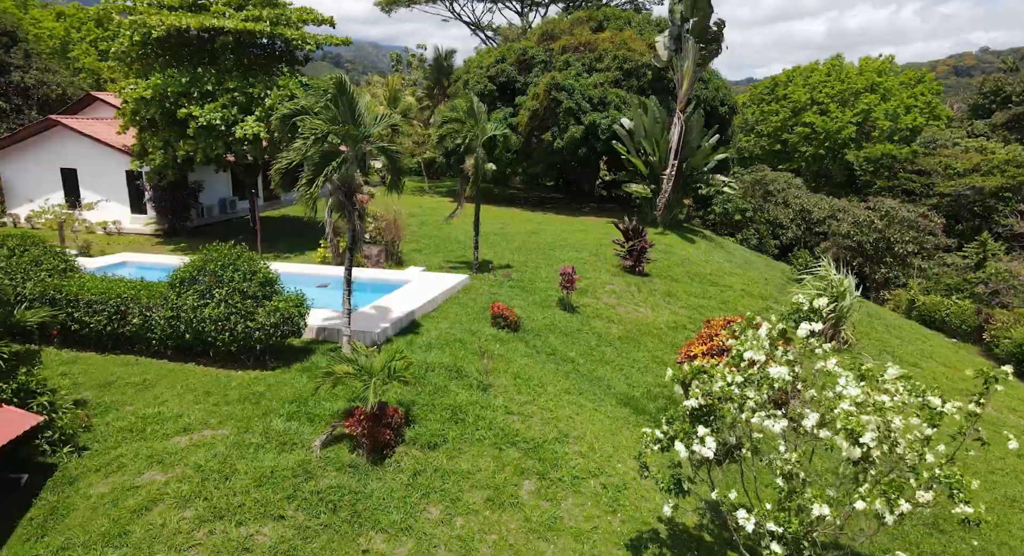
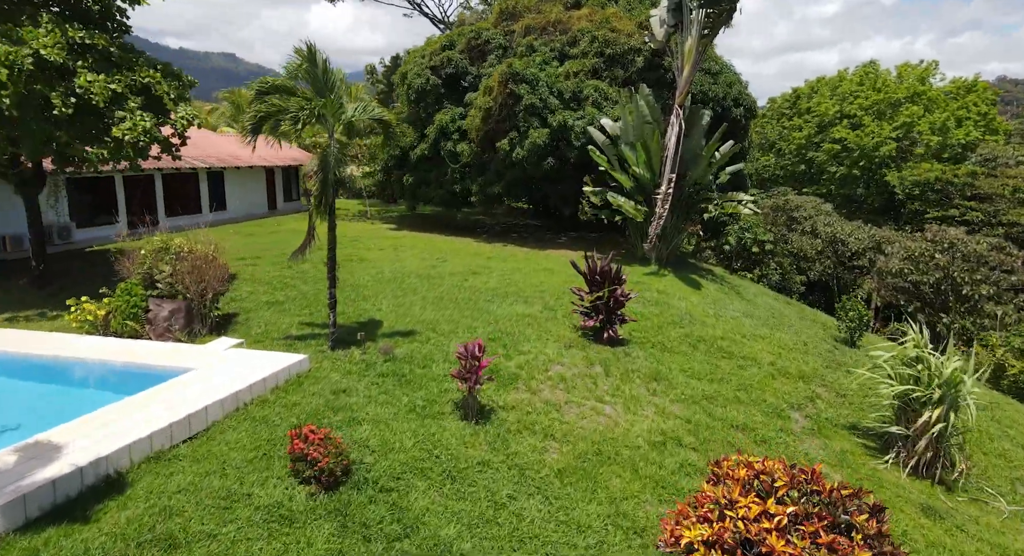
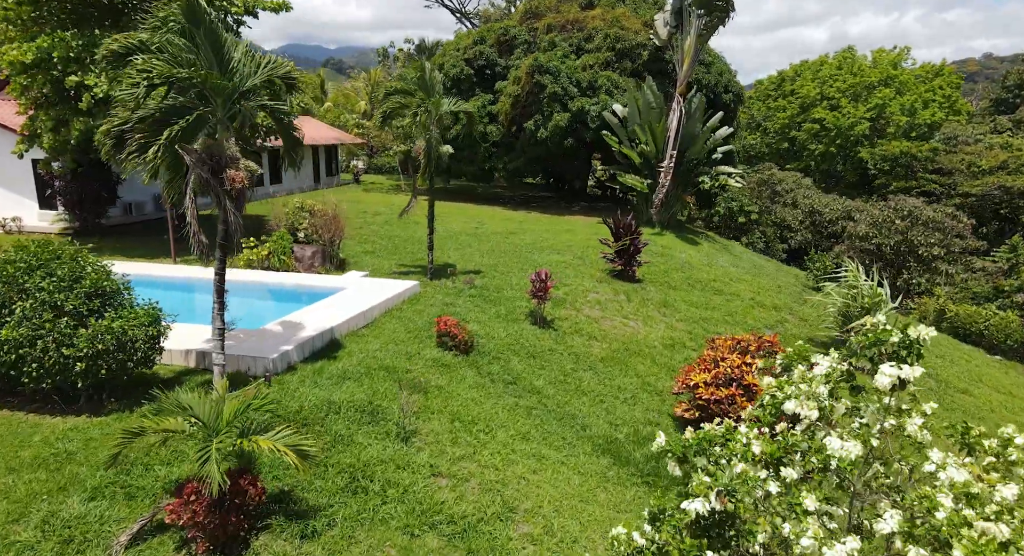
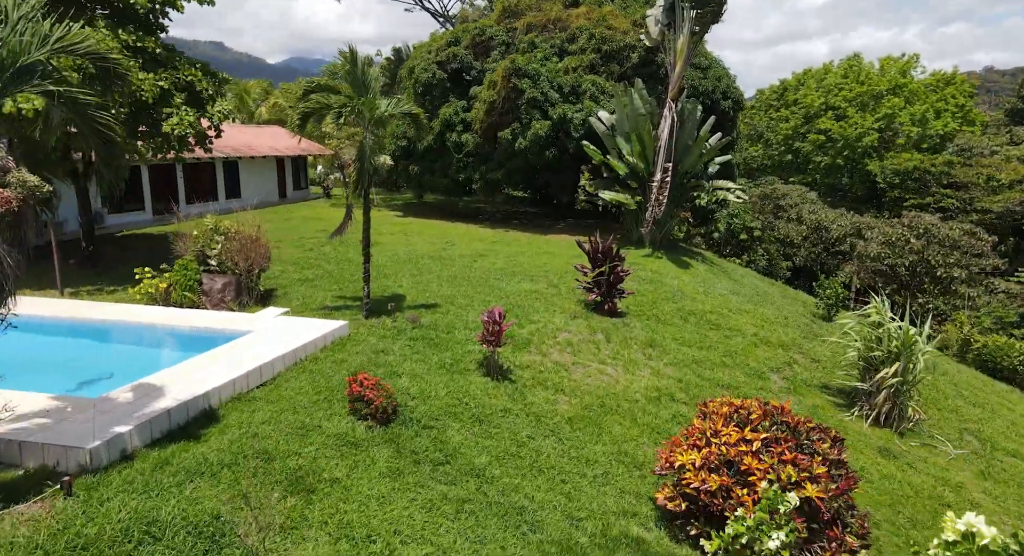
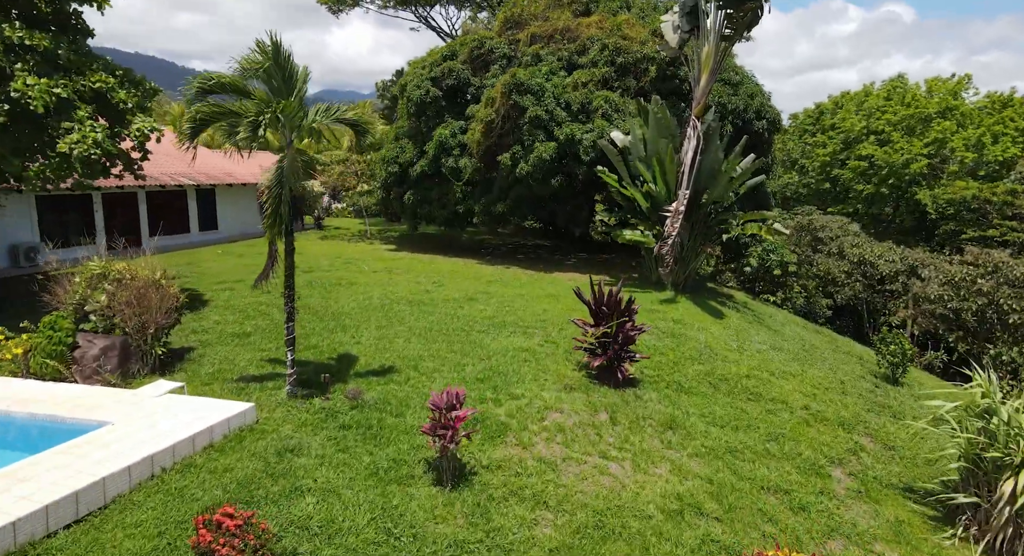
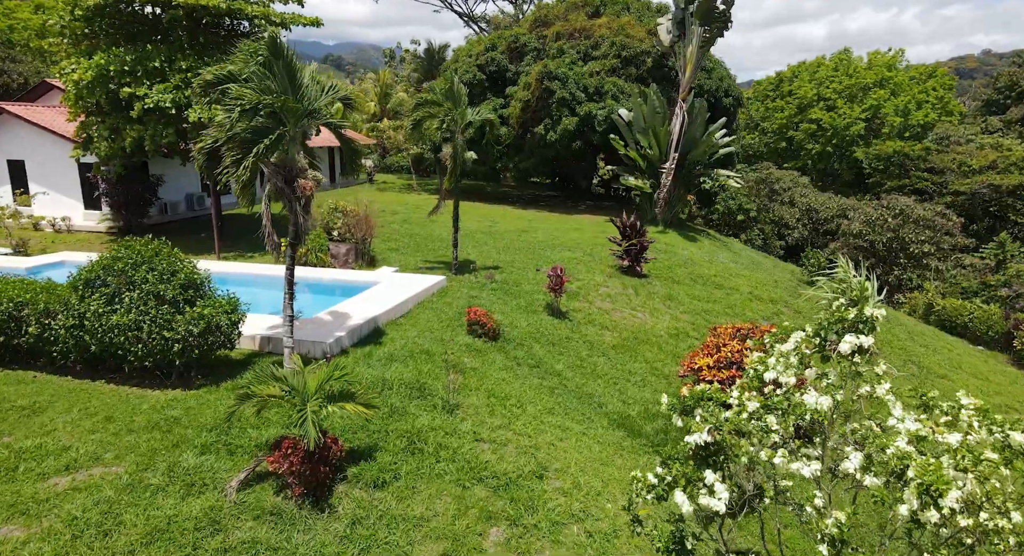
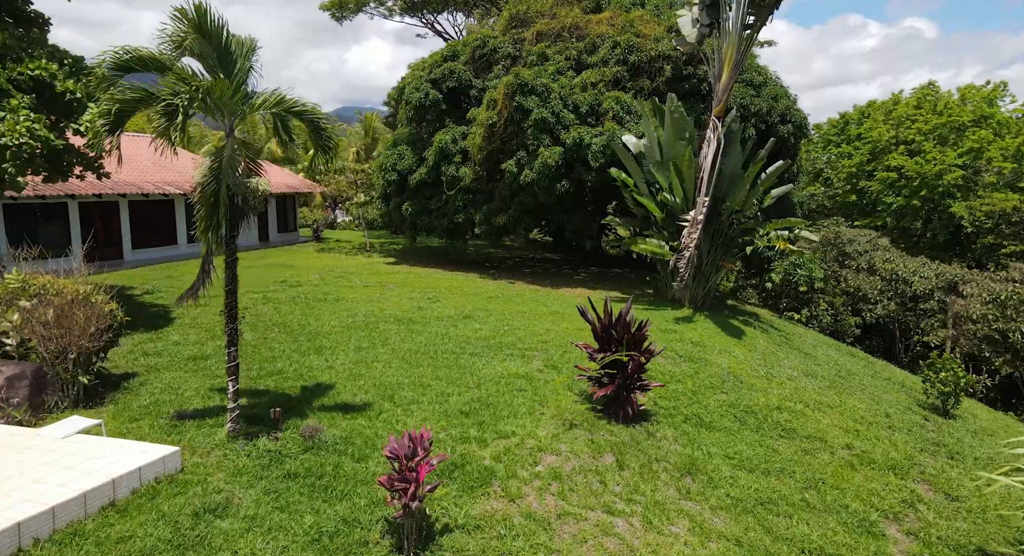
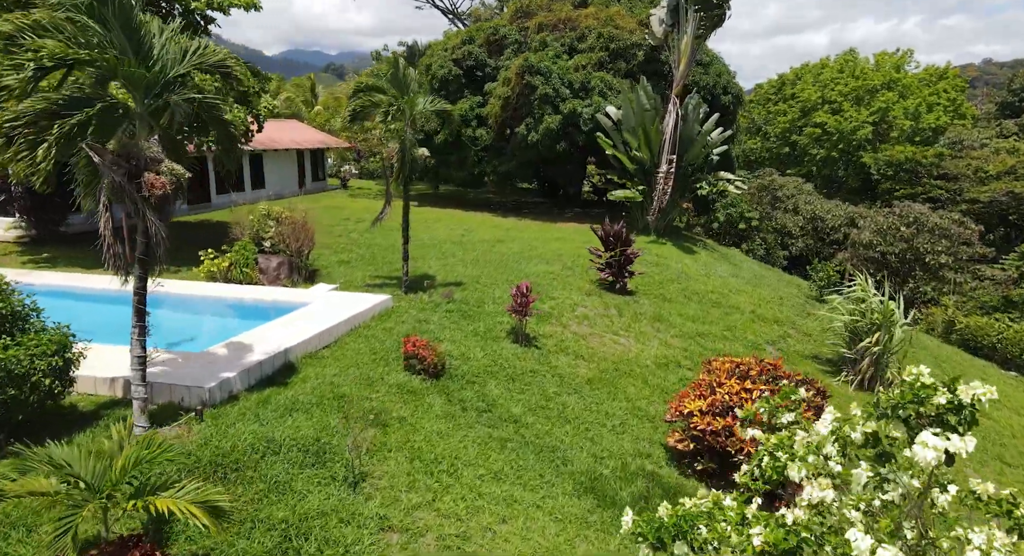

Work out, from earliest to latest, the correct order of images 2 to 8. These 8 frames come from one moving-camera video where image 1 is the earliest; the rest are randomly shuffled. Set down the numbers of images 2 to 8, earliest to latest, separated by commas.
6, 3, 8, 4, 2, 5, 7
